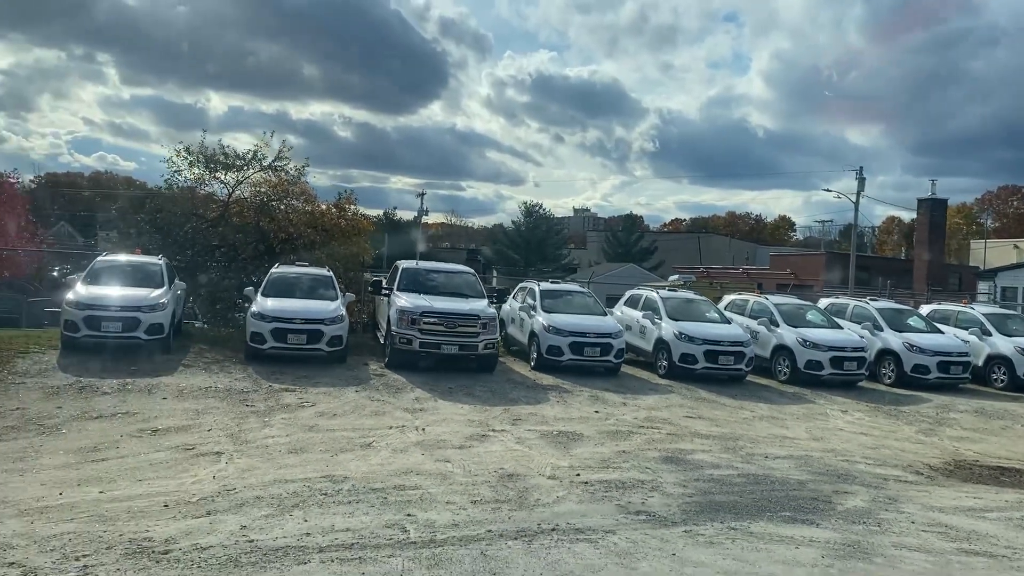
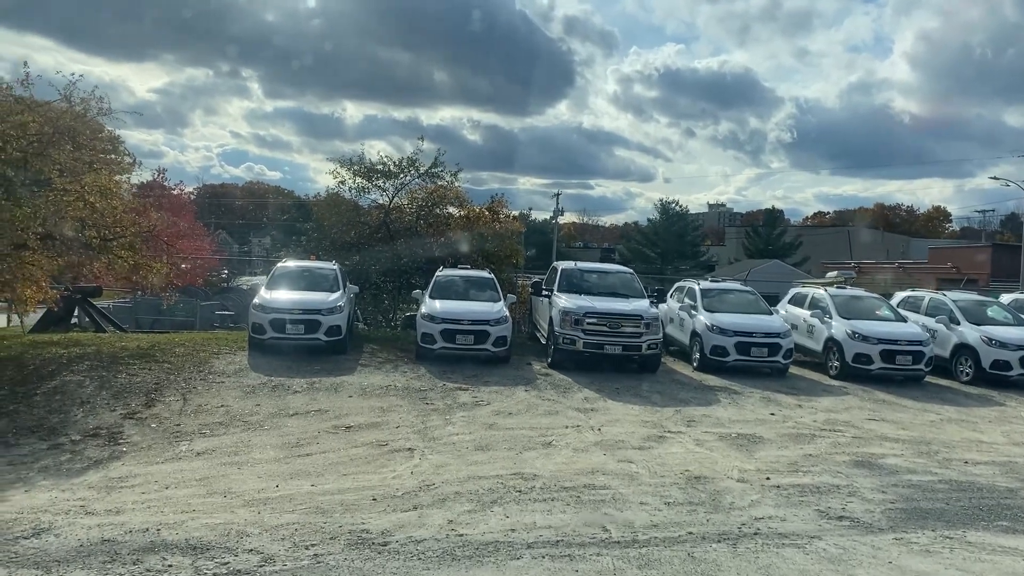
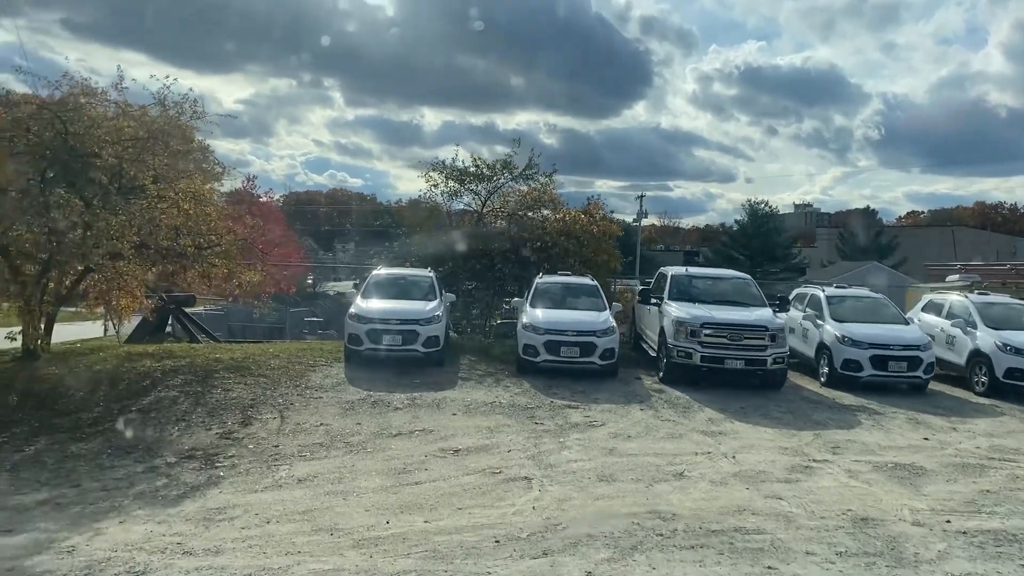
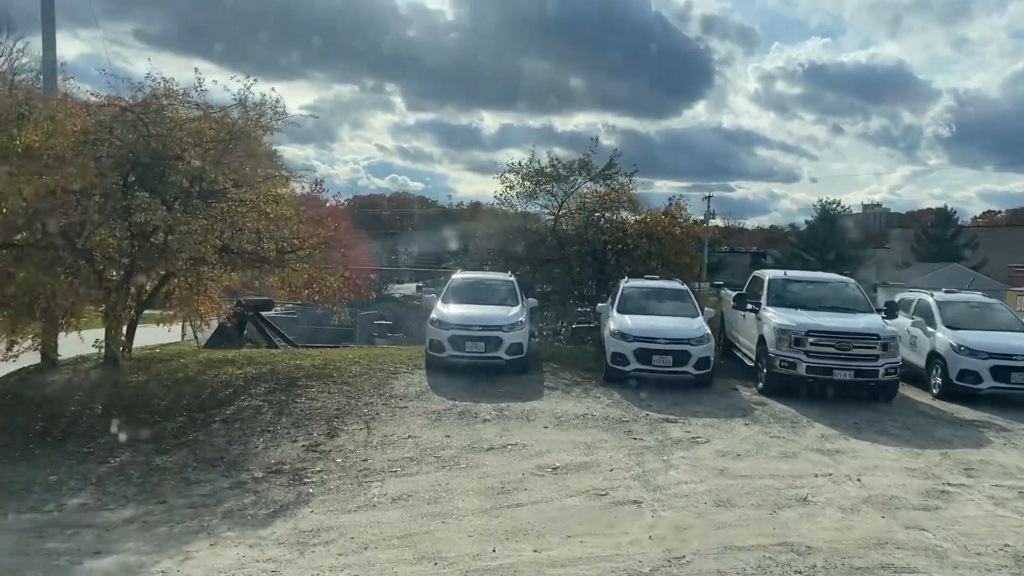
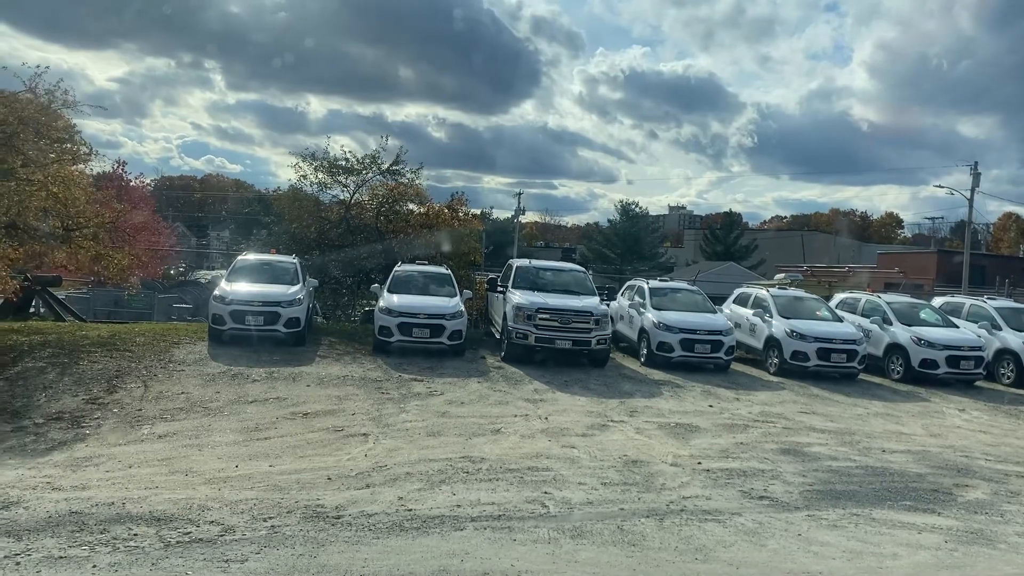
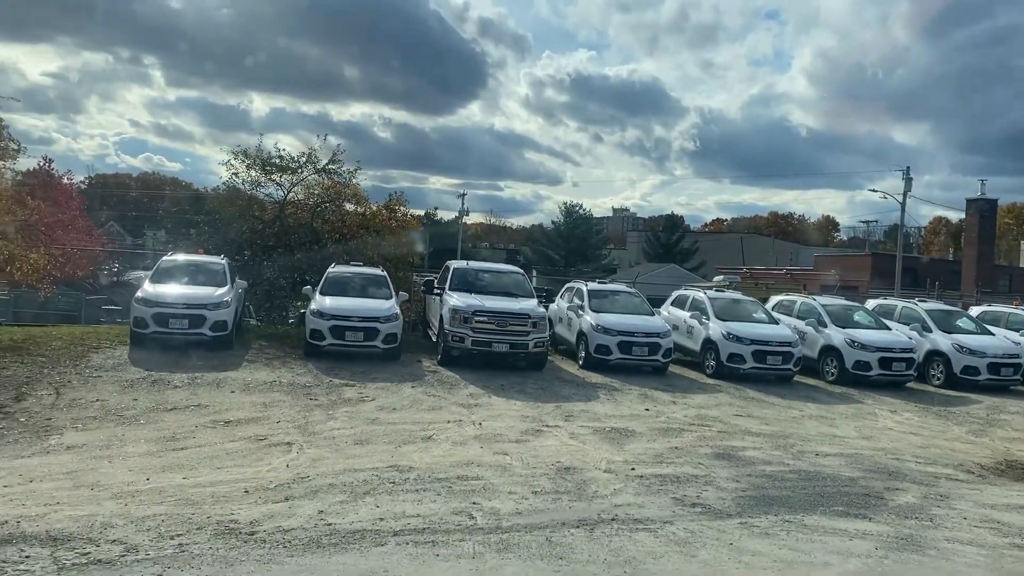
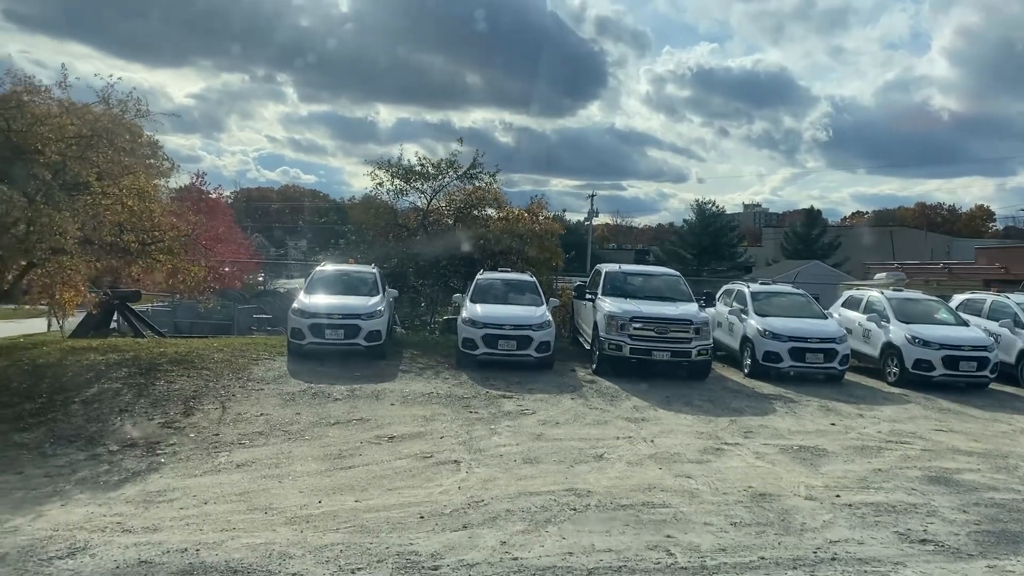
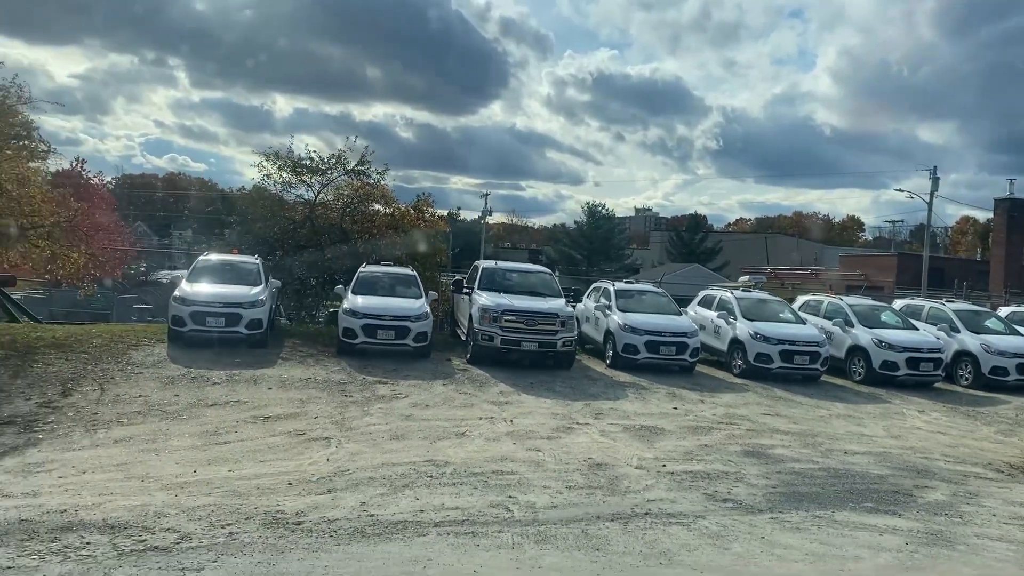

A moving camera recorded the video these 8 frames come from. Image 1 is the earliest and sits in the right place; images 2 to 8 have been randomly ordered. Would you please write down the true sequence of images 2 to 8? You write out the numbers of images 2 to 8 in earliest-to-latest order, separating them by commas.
6, 8, 5, 2, 7, 3, 4
